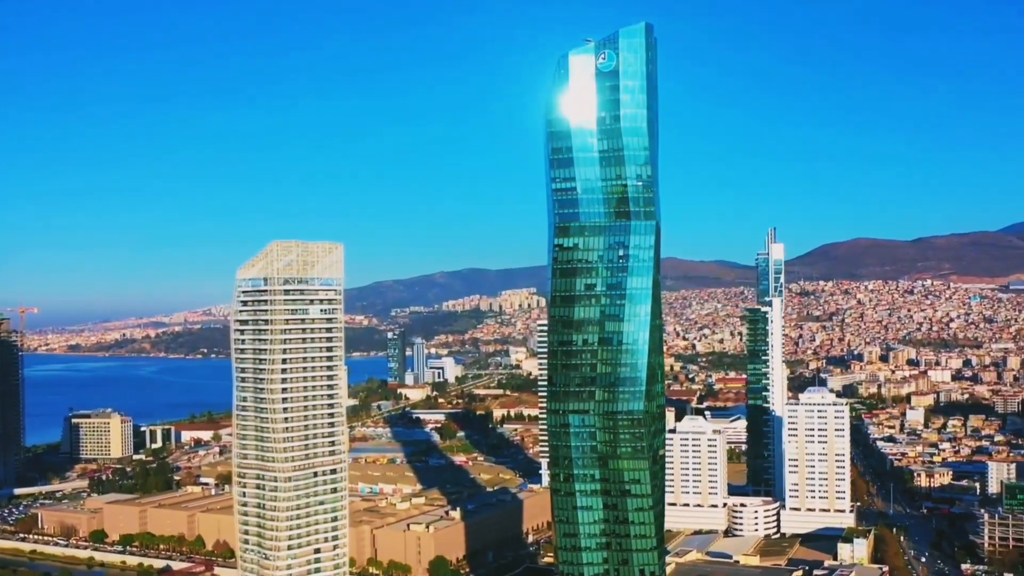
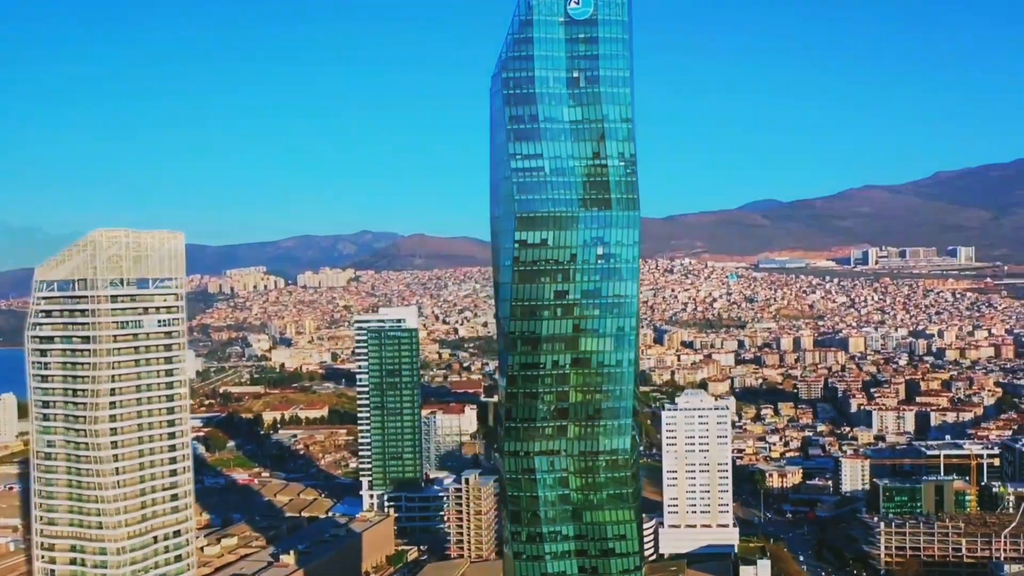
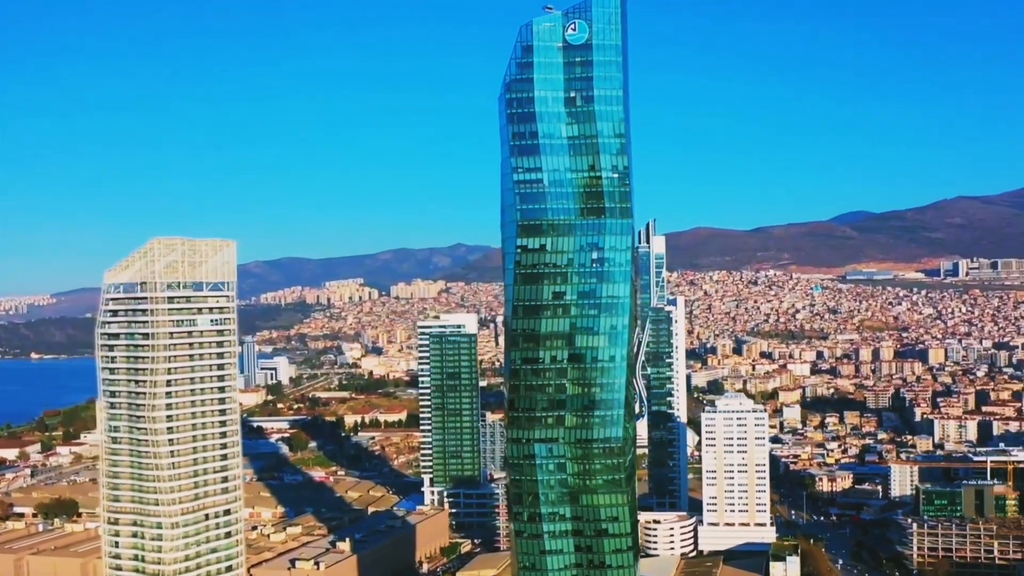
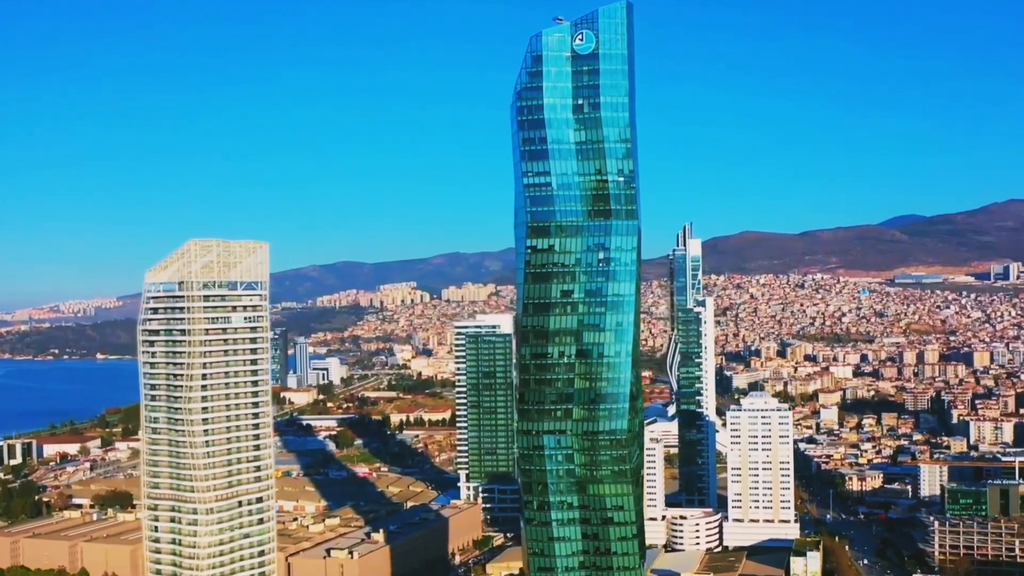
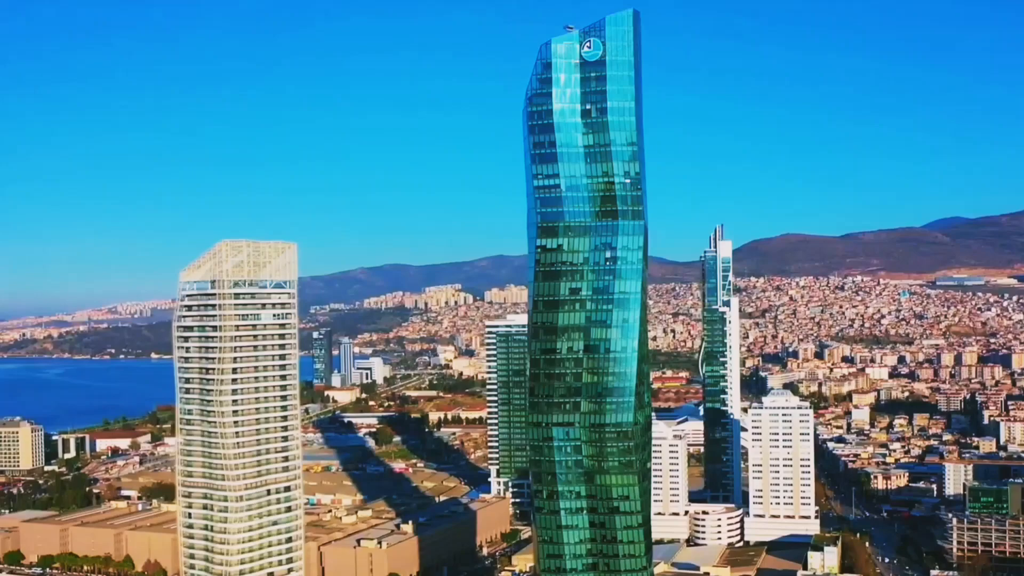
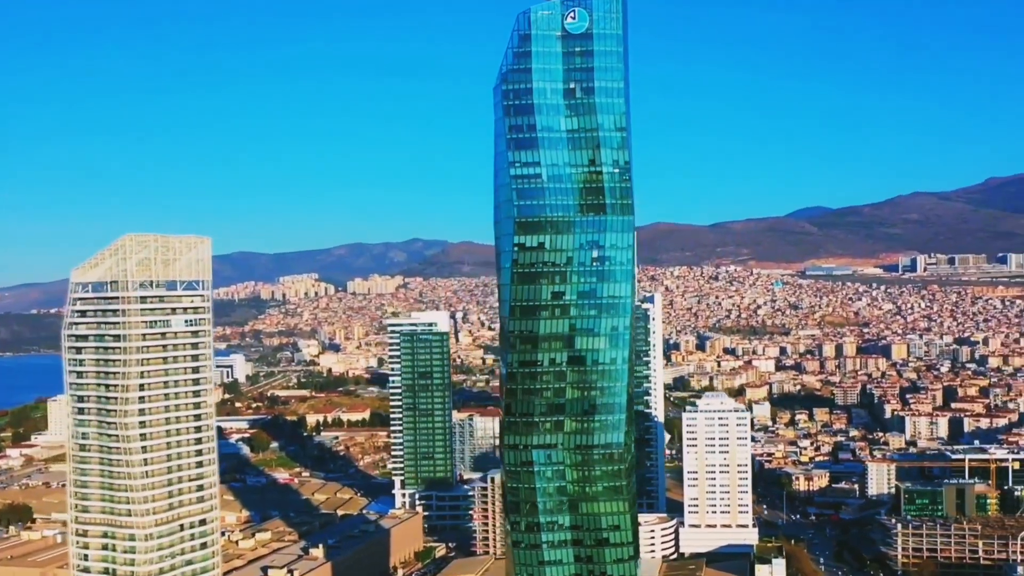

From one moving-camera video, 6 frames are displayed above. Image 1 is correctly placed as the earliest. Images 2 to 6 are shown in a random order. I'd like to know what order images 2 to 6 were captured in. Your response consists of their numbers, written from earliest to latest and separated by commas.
5, 4, 3, 6, 2
